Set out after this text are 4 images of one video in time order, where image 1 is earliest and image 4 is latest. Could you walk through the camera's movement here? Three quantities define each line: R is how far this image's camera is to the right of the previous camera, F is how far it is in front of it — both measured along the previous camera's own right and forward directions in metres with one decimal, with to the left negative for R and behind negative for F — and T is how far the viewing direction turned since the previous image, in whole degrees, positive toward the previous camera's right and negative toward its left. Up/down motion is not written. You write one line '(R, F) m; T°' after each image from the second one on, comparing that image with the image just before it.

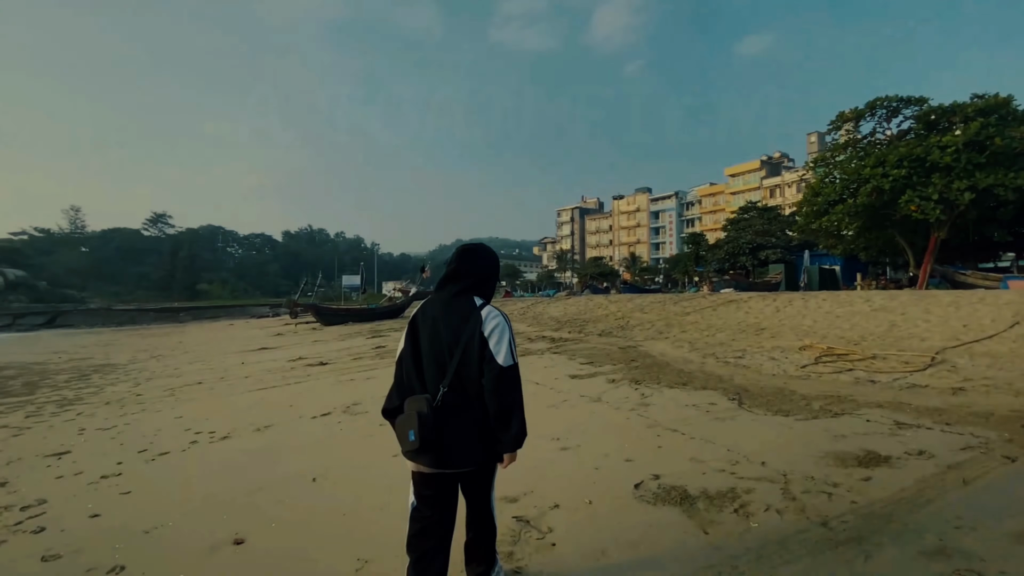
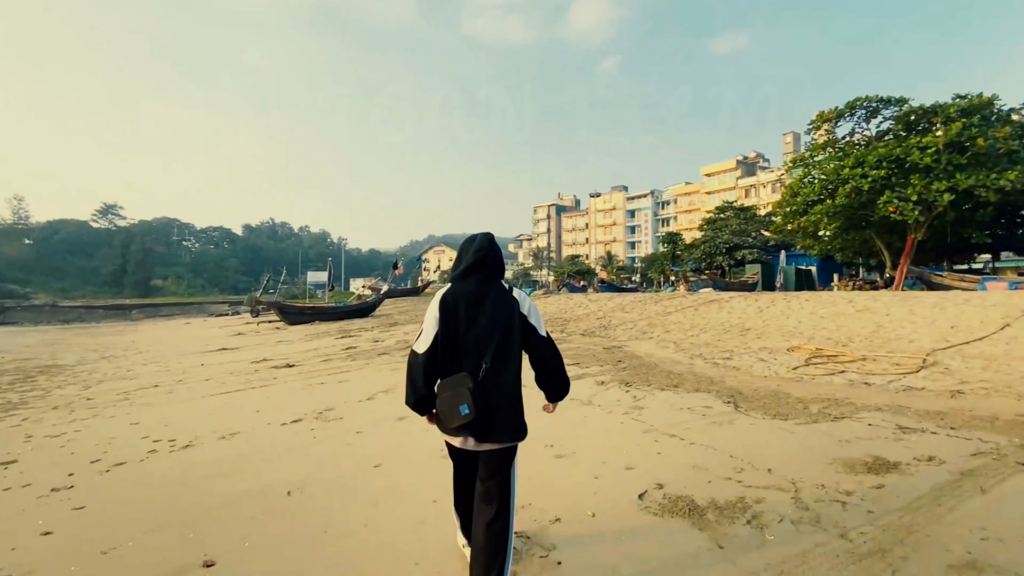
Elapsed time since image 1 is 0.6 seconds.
(-0.3, +0.4) m; +4°
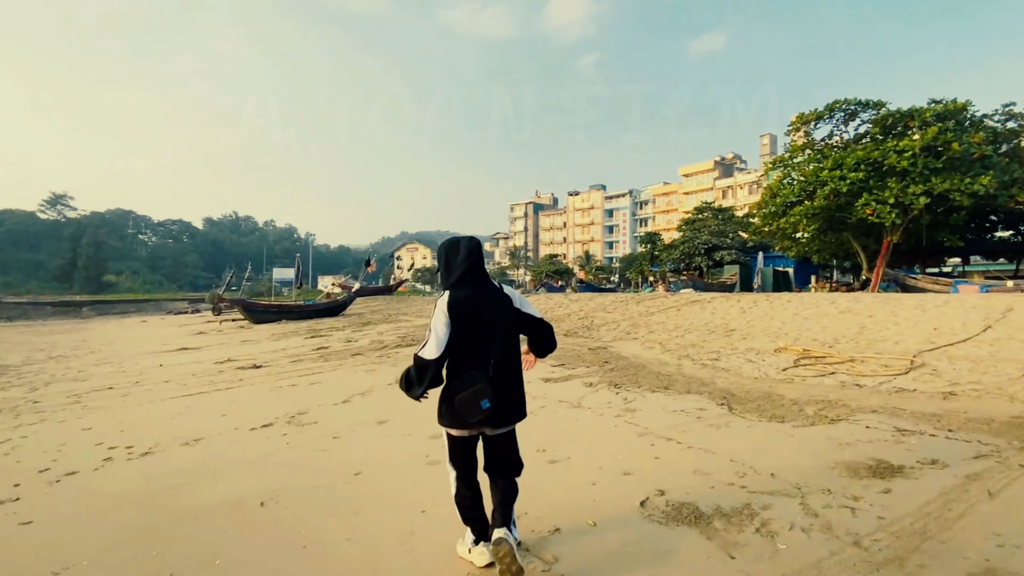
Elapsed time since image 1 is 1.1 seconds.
(-0.2, +0.3) m; +3°
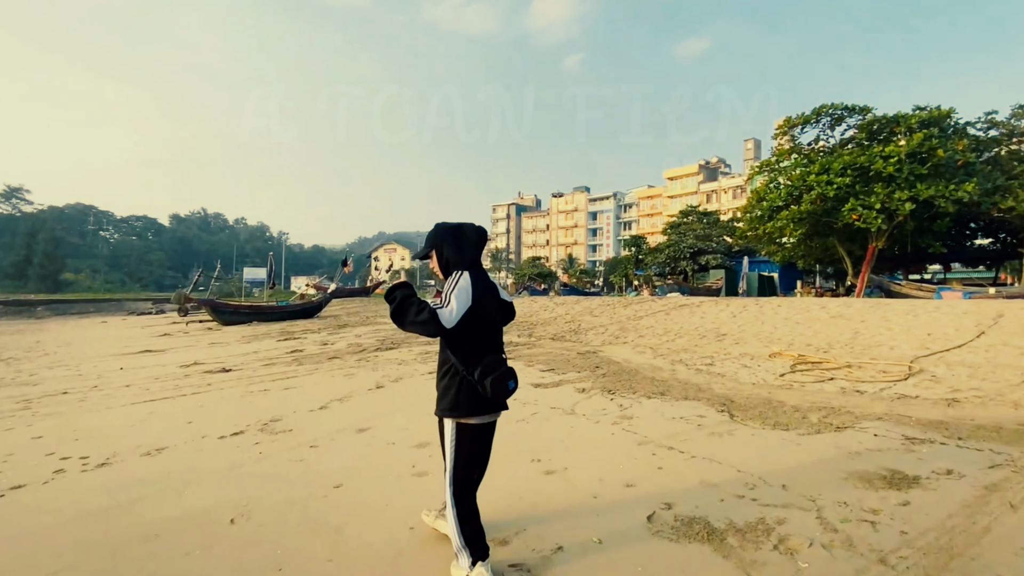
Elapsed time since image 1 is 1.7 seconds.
(-0.2, +0.3) m; +3°
